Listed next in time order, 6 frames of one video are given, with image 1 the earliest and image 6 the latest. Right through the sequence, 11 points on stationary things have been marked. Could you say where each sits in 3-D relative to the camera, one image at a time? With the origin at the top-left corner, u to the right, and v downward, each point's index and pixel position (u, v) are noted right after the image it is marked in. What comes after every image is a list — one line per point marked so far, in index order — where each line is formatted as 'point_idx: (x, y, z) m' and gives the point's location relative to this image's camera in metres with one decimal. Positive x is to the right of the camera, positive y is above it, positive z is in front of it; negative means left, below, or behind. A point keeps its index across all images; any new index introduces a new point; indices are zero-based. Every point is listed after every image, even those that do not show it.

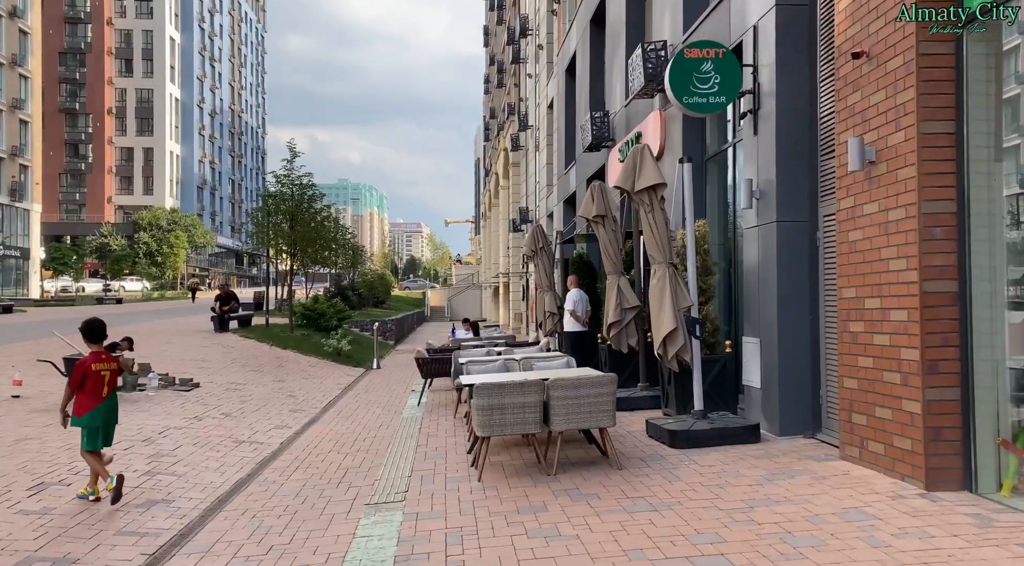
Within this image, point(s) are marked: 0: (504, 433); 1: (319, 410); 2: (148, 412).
0: (-0.1, -1.2, +6.4) m
1: (-2.9, -1.9, +11.7) m
2: (-4.8, -1.7, +10.4) m
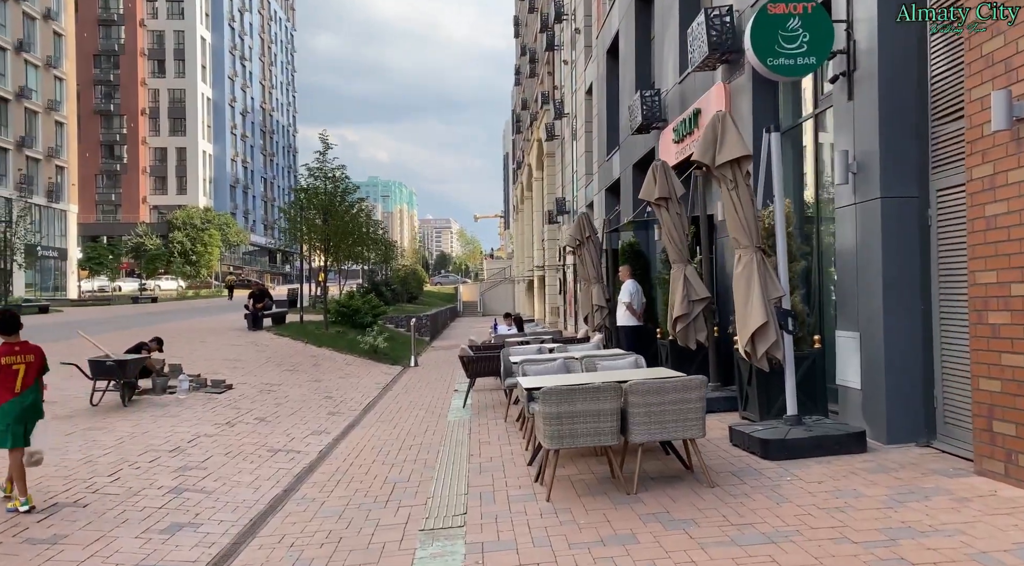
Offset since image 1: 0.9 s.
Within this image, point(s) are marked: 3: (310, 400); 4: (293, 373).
0: (+0.5, -1.2, +5.6) m
1: (-2.1, -1.8, +10.9) m
2: (-4.2, -1.7, +9.7) m
3: (-3.1, -1.8, +12.0) m
4: (-4.1, -1.7, +14.7) m
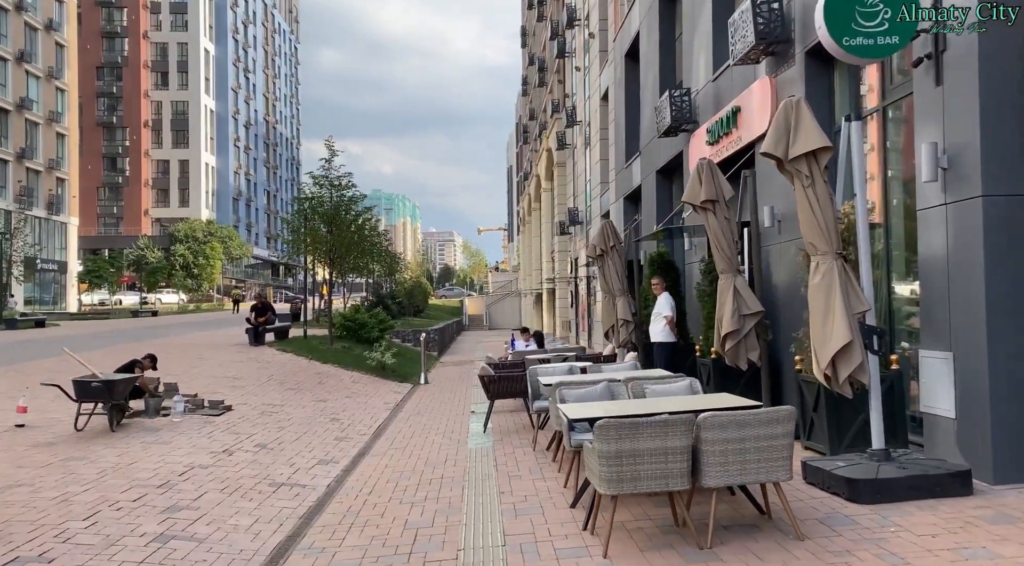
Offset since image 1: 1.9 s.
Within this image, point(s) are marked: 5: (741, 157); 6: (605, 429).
0: (+0.8, -1.2, +4.6) m
1: (-1.8, -2.0, +10.0) m
2: (-3.8, -1.8, +8.8) m
3: (-2.8, -2.0, +11.1) m
4: (-3.8, -1.9, +13.8) m
5: (+3.5, +1.8, +11.4) m
6: (+0.5, -0.9, +4.6) m
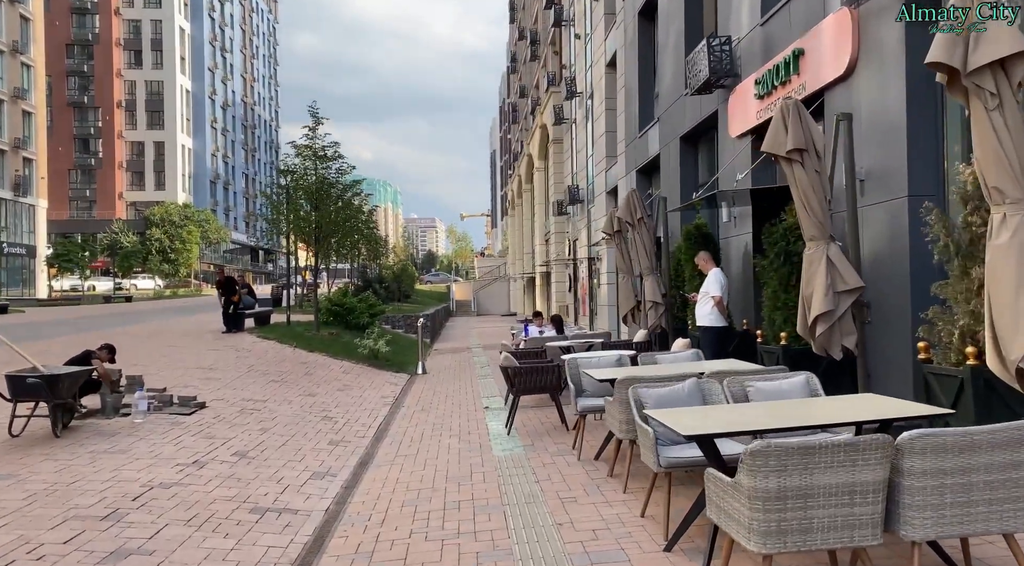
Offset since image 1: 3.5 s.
0: (+1.2, -1.0, +3.1) m
1: (-1.5, -1.7, +8.4) m
2: (-3.5, -1.5, +7.2) m
3: (-2.5, -1.7, +9.5) m
4: (-3.6, -1.6, +12.1) m
5: (+3.8, +2.1, +9.9) m
6: (+1.0, -0.7, +3.0) m
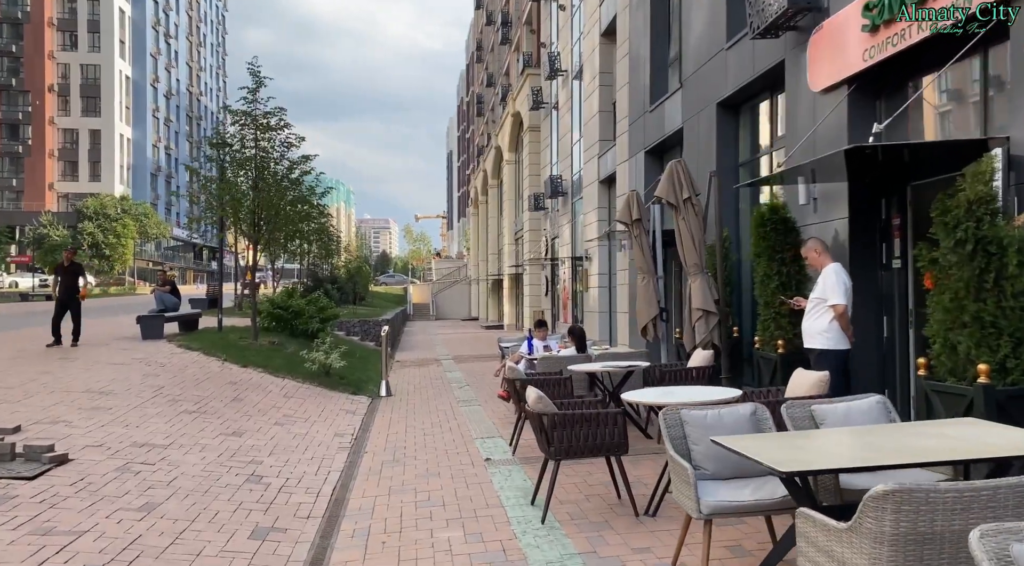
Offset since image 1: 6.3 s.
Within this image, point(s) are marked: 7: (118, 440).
0: (+1.7, -1.0, +0.1) m
1: (-1.3, -1.7, +5.2) m
2: (-3.2, -1.5, +3.9) m
3: (-2.3, -1.6, +6.3) m
4: (-3.6, -1.5, +8.8) m
5: (+3.9, +2.1, +7.1) m
6: (+1.5, -0.6, 0.0) m
7: (-3.7, -1.5, +7.4) m
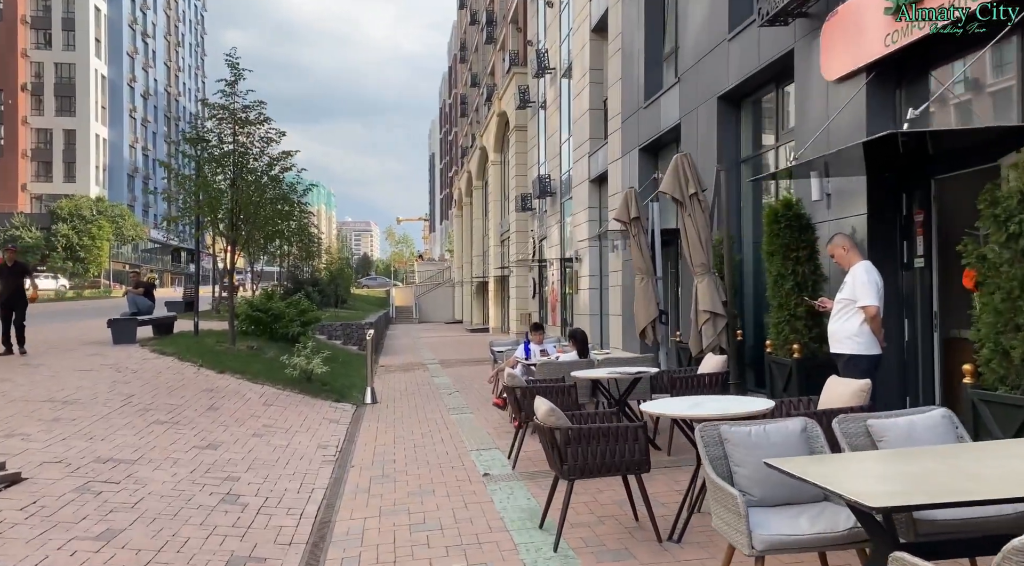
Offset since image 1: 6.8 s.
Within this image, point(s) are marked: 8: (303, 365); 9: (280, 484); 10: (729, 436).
0: (+1.9, -1.0, -0.4) m
1: (-1.2, -1.6, +4.7) m
2: (-3.1, -1.5, +3.3) m
3: (-2.3, -1.6, +5.6) m
4: (-3.6, -1.5, +8.2) m
5: (+3.9, +2.1, +6.6) m
6: (+1.7, -0.6, -0.5) m
7: (-3.7, -1.5, +6.8) m
8: (-3.1, -1.2, +11.7) m
9: (-1.9, -1.7, +6.6) m
10: (+1.0, -0.7, +3.6) m
